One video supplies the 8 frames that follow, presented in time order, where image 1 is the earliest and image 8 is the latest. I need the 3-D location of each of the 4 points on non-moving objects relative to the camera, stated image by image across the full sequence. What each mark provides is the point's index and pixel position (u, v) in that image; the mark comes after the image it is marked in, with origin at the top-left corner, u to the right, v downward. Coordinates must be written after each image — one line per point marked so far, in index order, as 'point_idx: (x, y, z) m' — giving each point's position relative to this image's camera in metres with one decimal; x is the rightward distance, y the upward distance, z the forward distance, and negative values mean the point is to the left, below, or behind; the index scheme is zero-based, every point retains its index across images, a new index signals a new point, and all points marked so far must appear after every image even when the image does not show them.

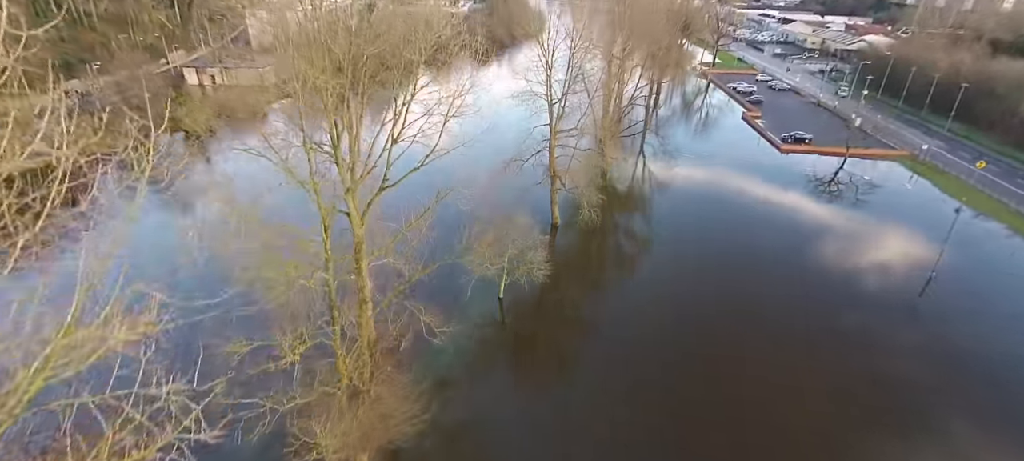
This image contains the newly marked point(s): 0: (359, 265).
0: (-3.0, -0.6, +10.3) m
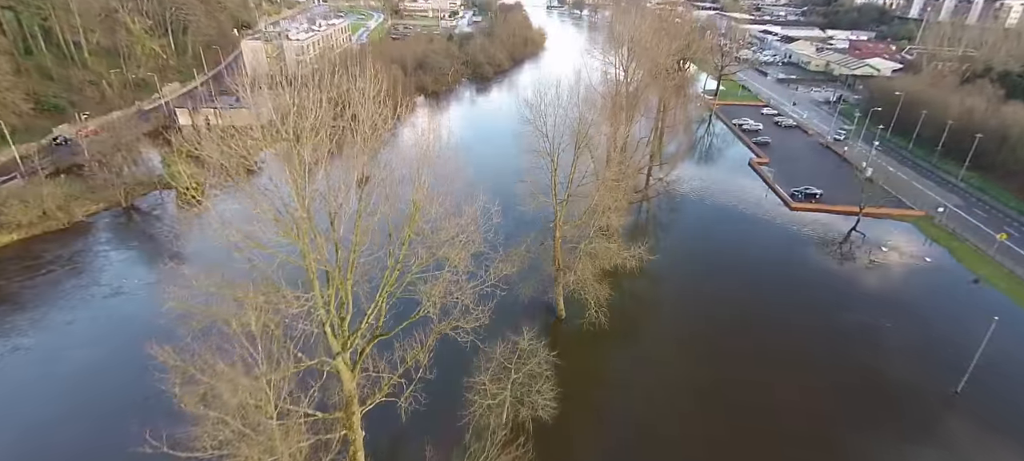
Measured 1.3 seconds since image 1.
0: (-2.9, -3.4, +9.5) m
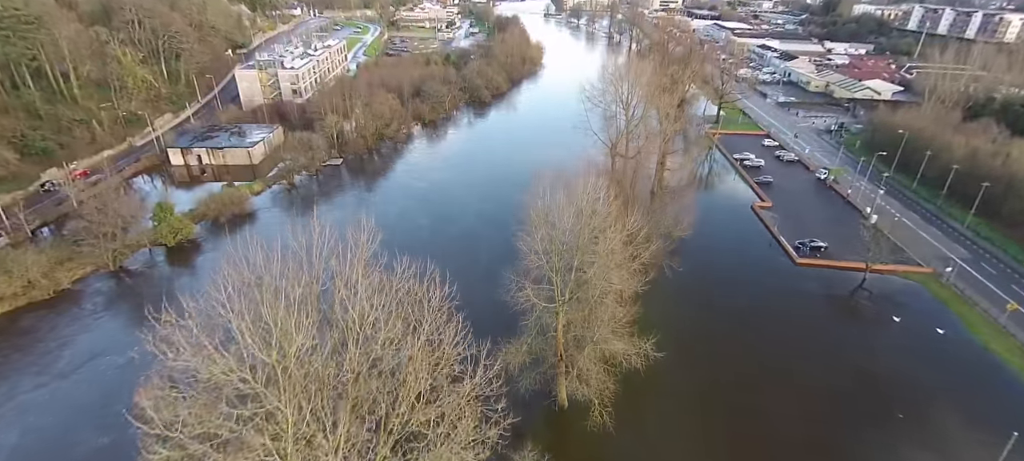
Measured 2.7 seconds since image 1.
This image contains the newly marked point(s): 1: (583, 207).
0: (-2.9, -6.0, +8.9) m
1: (+1.8, +0.6, +13.7) m
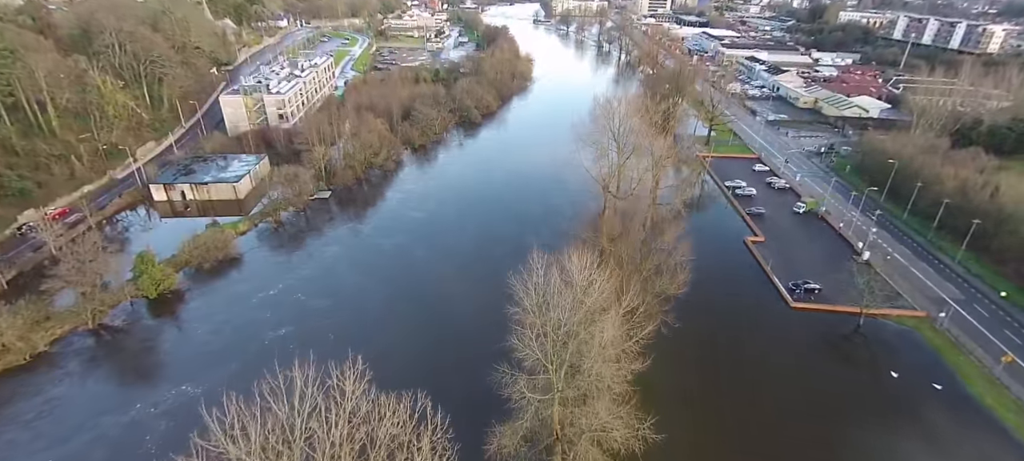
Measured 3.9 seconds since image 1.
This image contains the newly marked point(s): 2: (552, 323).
0: (-2.9, -8.2, +8.5) m
1: (+1.6, -1.5, +13.3) m
2: (+1.0, -2.3, +12.5) m
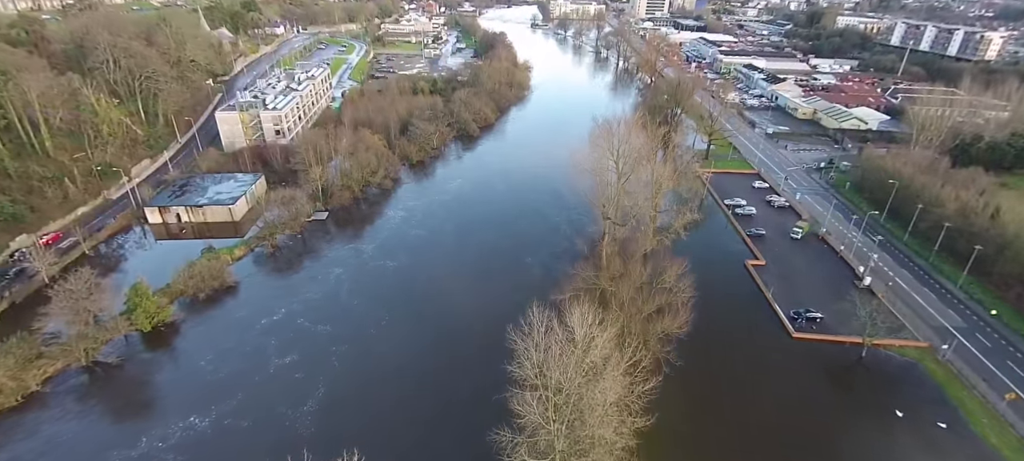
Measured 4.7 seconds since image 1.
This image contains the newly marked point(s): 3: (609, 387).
0: (-2.9, -9.5, +8.2) m
1: (+1.6, -2.8, +13.1) m
2: (+1.0, -3.6, +12.2) m
3: (+2.3, -3.7, +12.7) m
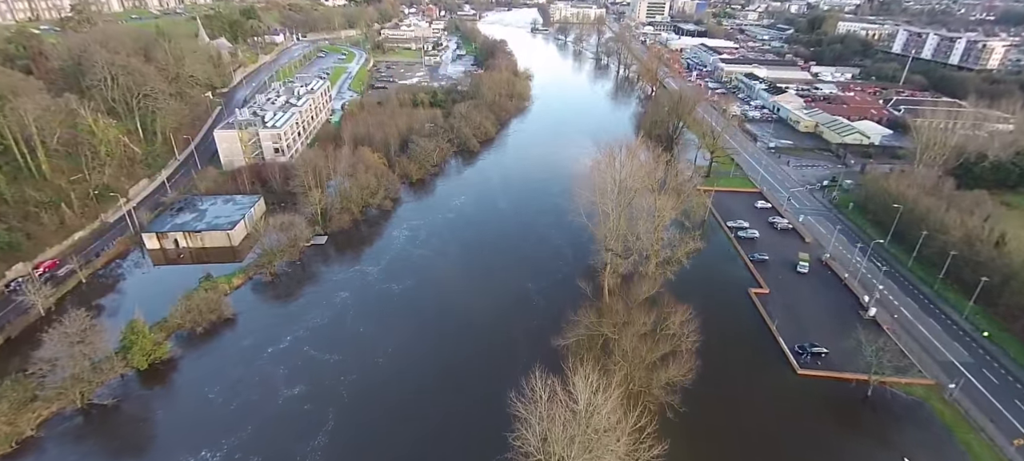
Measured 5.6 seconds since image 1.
0: (-2.8, -11.1, +7.9) m
1: (+1.7, -4.4, +12.8) m
2: (+1.0, -5.2, +12.0) m
3: (+2.4, -5.2, +12.4) m
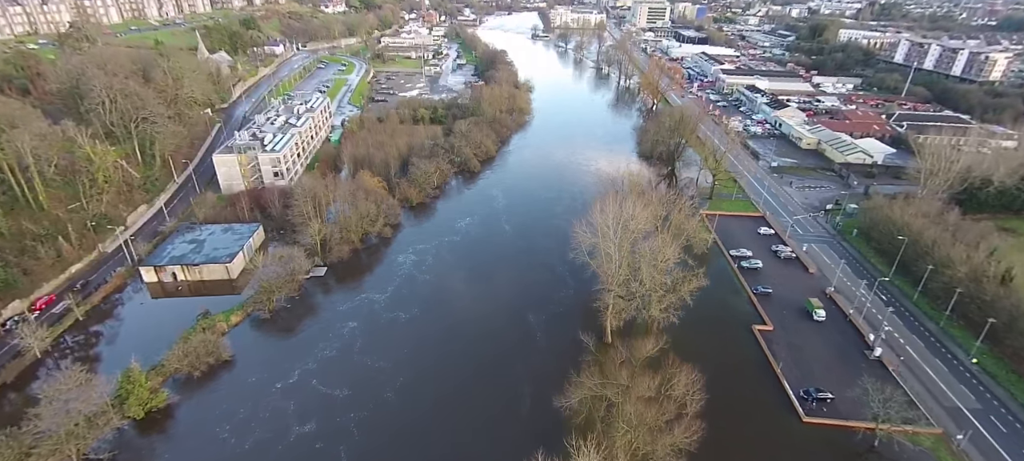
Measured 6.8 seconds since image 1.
0: (-2.7, -13.1, +7.6) m
1: (+1.8, -6.4, +12.5) m
2: (+1.1, -7.2, +11.6) m
3: (+2.5, -7.2, +12.1) m
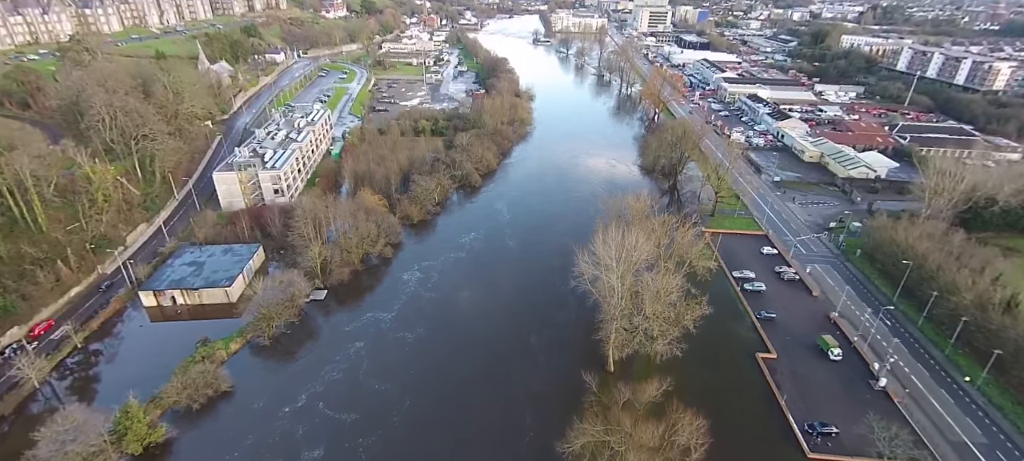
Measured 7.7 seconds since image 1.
0: (-2.7, -14.5, +7.4) m
1: (+1.8, -7.8, +12.2) m
2: (+1.1, -8.6, +11.4) m
3: (+2.5, -8.7, +11.9) m
